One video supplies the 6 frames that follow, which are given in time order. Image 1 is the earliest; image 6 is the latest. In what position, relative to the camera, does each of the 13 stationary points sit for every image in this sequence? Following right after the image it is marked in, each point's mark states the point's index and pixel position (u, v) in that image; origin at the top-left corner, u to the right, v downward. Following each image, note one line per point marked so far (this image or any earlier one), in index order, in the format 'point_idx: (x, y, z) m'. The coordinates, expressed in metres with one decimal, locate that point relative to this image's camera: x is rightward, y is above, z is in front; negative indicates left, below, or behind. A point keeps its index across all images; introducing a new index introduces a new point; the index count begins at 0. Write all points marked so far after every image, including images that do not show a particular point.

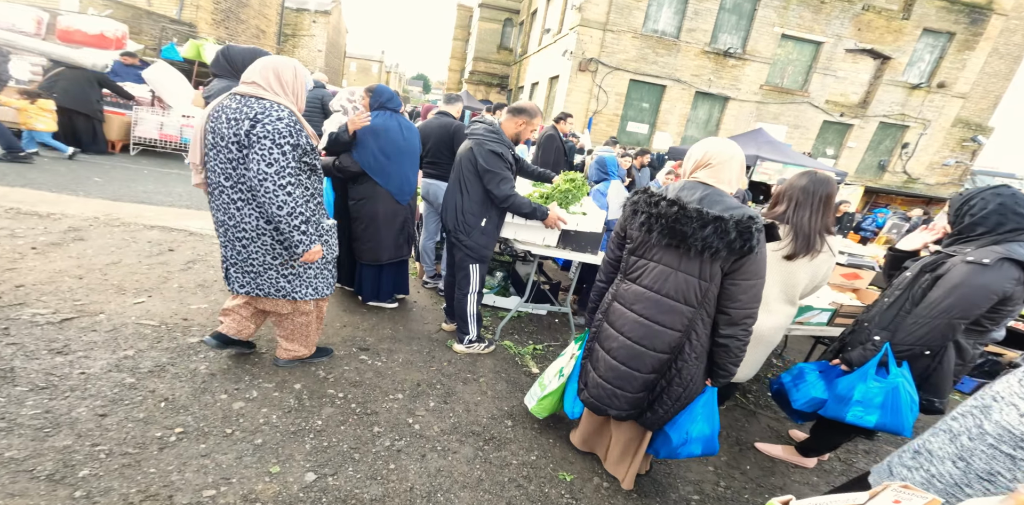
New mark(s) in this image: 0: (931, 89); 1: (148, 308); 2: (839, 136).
0: (+13.0, +5.1, +14.3) m
1: (-2.3, -0.4, +2.9) m
2: (+10.3, +3.7, +14.6) m
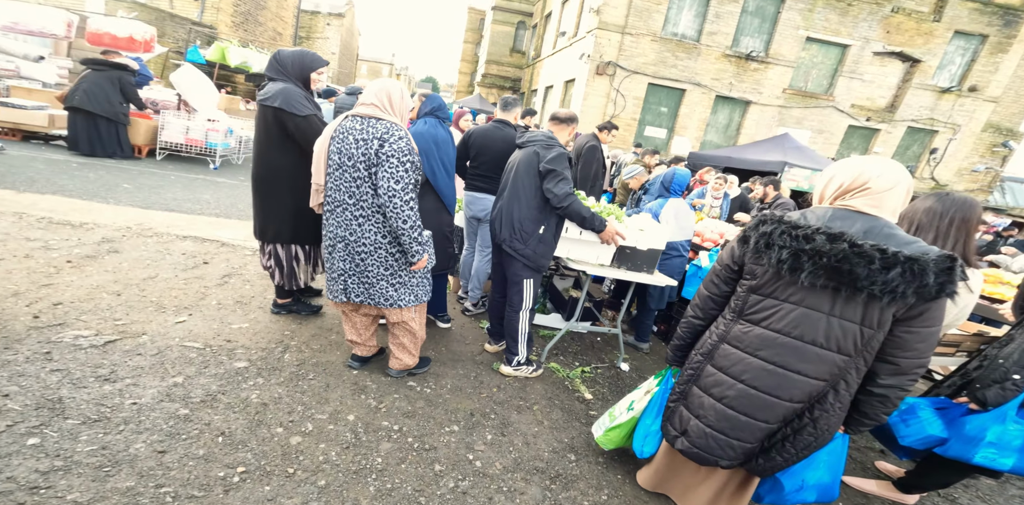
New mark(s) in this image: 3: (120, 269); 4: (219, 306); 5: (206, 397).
0: (+13.6, +4.8, +13.9) m
1: (-2.0, -0.5, +2.7) m
2: (+10.9, +3.4, +14.2) m
3: (-2.9, -0.2, +3.3) m
4: (-2.0, -0.4, +3.1) m
5: (-1.6, -0.7, +2.3) m
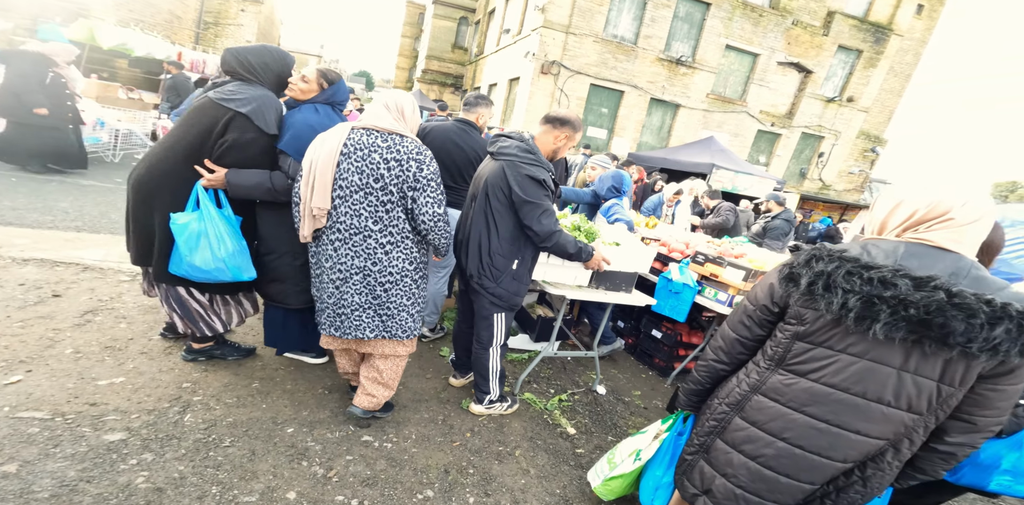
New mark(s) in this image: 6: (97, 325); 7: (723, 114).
0: (+11.5, +5.0, +15.5) m
1: (-2.0, -0.6, +2.0) m
2: (+8.7, +3.6, +15.4) m
3: (-3.0, -0.3, +2.4) m
4: (-2.2, -0.6, +2.4) m
5: (-1.6, -0.9, +1.7) m
6: (-2.4, -0.4, +2.7) m
7: (+6.5, +4.3, +14.1) m
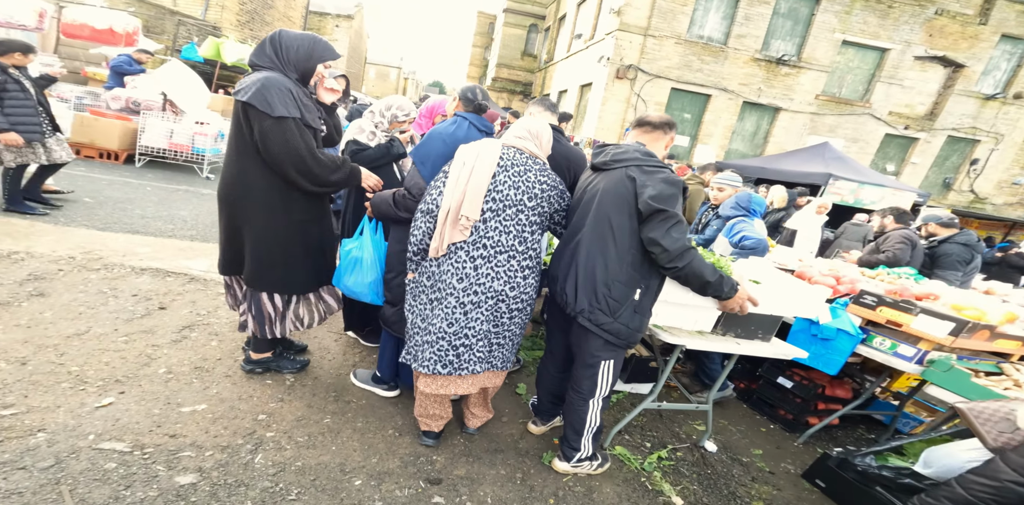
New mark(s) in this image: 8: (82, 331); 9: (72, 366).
0: (+14.2, +4.3, +12.9) m
1: (-1.7, -0.7, +1.9) m
2: (+11.4, +2.9, +13.2) m
3: (-2.5, -0.4, +2.5) m
4: (-1.7, -0.7, +2.3) m
5: (-1.3, -1.0, +1.5) m
6: (-1.9, -0.5, +2.7) m
7: (+9.0, +3.7, +12.4) m
8: (-2.4, -0.4, +2.6) m
9: (-2.1, -0.6, +2.3) m
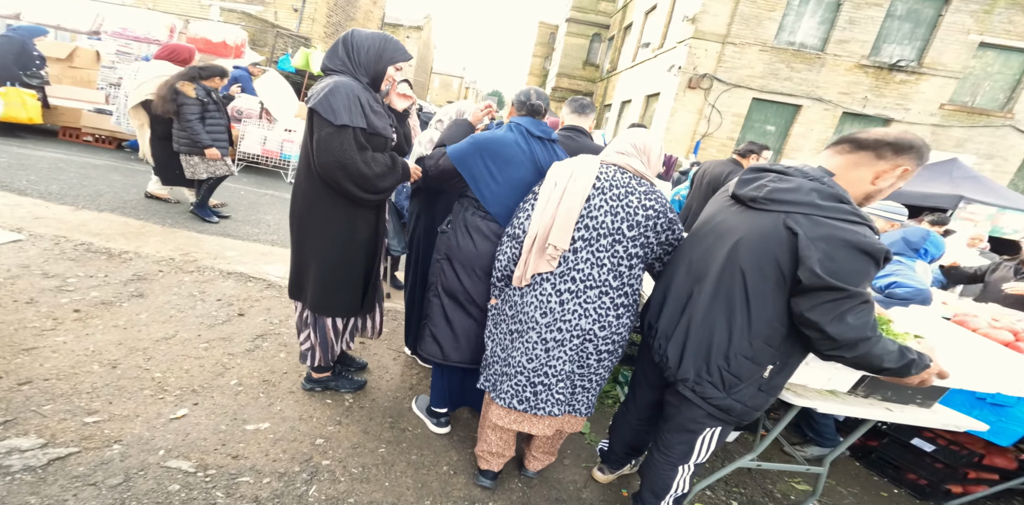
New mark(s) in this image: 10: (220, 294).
0: (+16.2, +3.2, +10.4) m
1: (-1.4, -0.8, +1.9) m
2: (+13.4, +2.0, +11.2) m
3: (-2.2, -0.4, +2.7) m
4: (-1.4, -0.7, +2.3) m
5: (-1.1, -1.0, +1.5) m
6: (-1.5, -0.6, +2.7) m
7: (+11.0, +2.9, +10.8) m
8: (-2.0, -0.5, +2.7) m
9: (-1.8, -0.6, +2.4) m
10: (-2.0, -0.3, +3.2) m
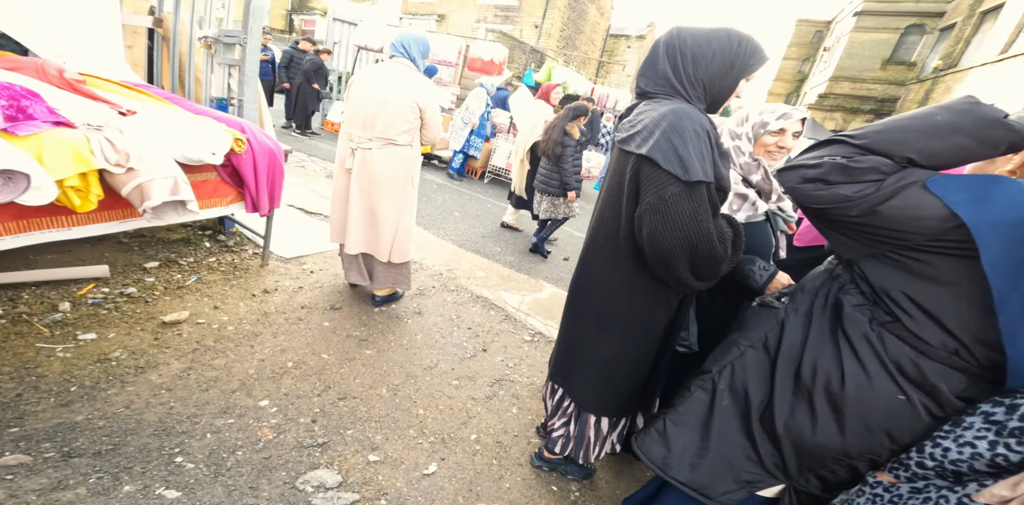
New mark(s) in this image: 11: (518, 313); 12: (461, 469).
0: (+19.5, +0.2, +1.6) m
1: (-0.4, -1.1, +1.9) m
2: (+17.2, -0.6, +3.5) m
3: (-0.7, -0.6, +2.9) m
4: (-0.2, -1.0, +2.2) m
5: (-0.4, -1.3, +1.3) m
6: (-0.1, -0.9, +2.6) m
7: (+15.0, +0.7, +4.2) m
8: (-0.5, -0.7, +2.8) m
9: (-0.5, -0.8, +2.4) m
10: (-0.3, -0.5, +3.3) m
11: (+0.1, -0.5, +3.5) m
12: (-0.3, -1.0, +2.1) m
